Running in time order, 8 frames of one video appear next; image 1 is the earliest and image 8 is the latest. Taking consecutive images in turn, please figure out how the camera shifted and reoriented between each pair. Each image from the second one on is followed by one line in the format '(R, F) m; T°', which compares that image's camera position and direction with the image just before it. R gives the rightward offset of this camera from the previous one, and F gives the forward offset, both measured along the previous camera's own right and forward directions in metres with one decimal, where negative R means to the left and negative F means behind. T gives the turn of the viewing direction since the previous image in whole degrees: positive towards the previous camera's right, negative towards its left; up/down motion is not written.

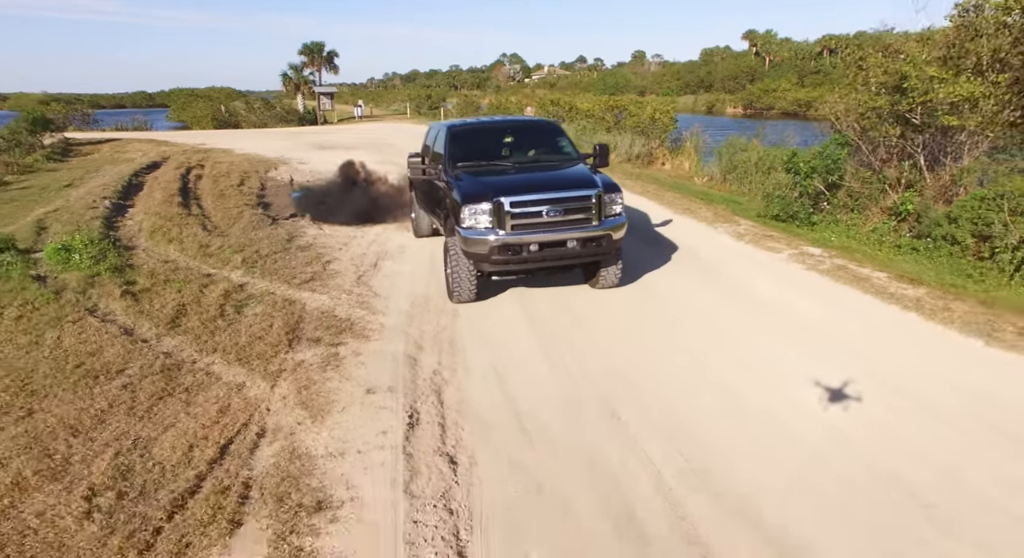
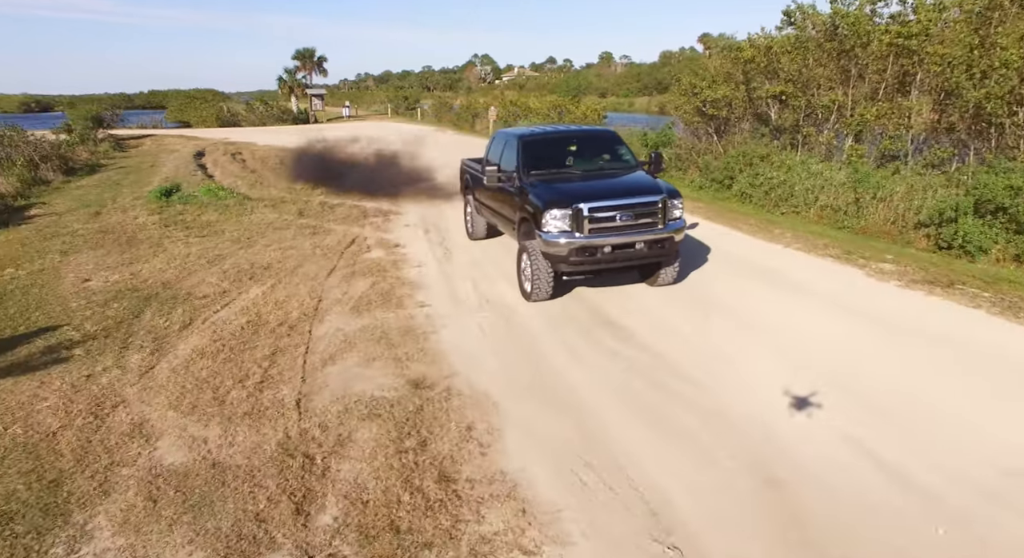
(+0.3, -5.4) m; +2°
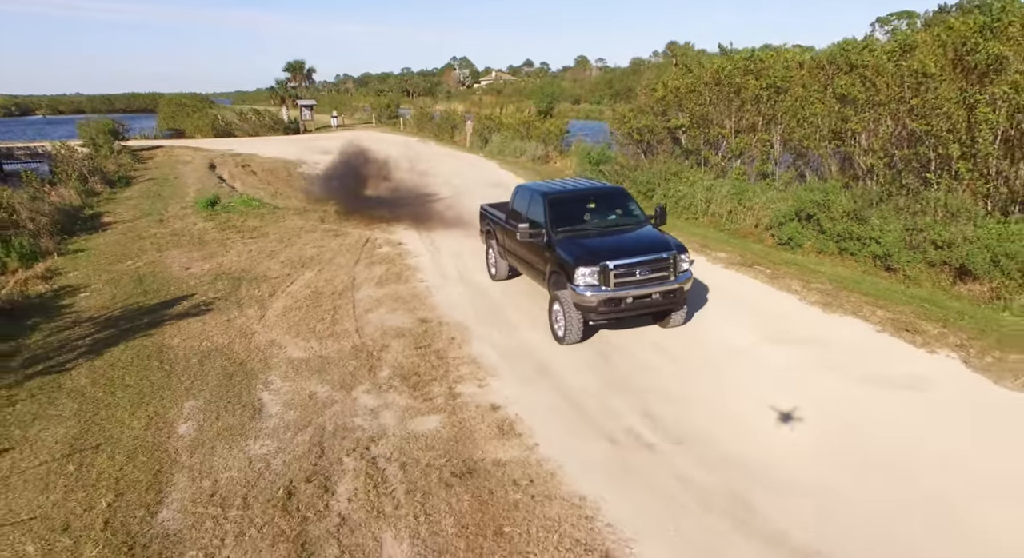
(+0.2, -3.5) m; +2°
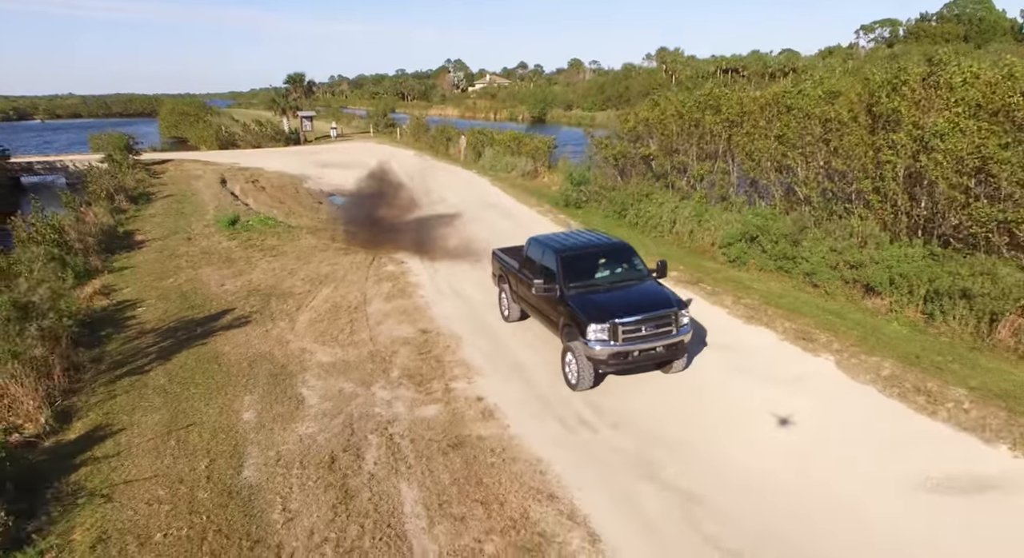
(+0.2, -1.9) m; +1°
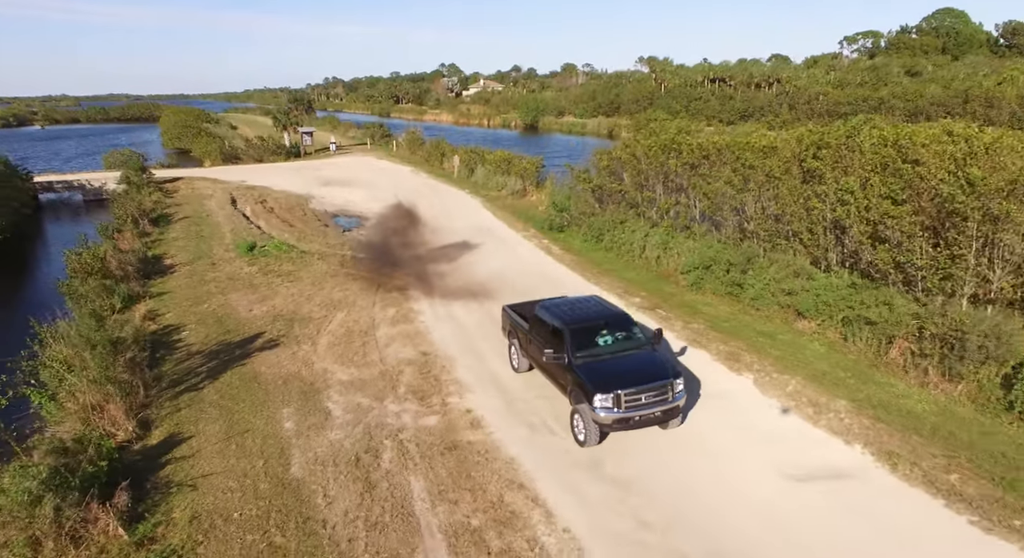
(+0.2, -2.1) m; 0°
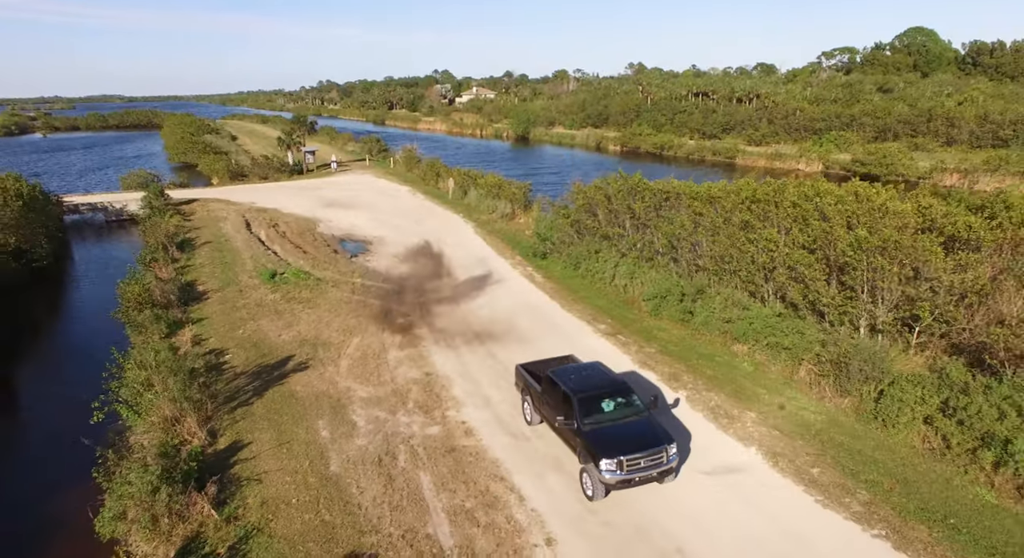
(+0.2, -2.8) m; +1°
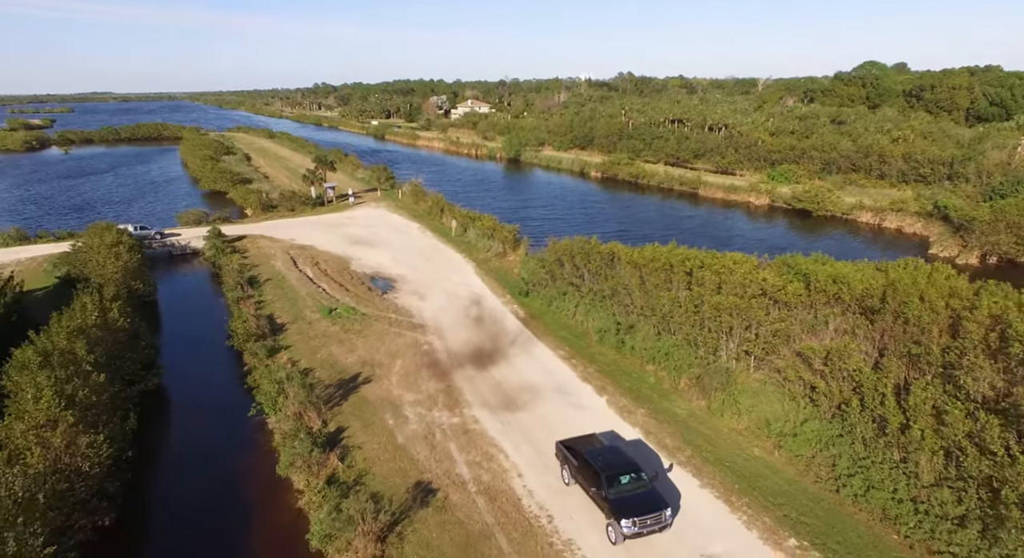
(+0.1, -8.5) m; +1°
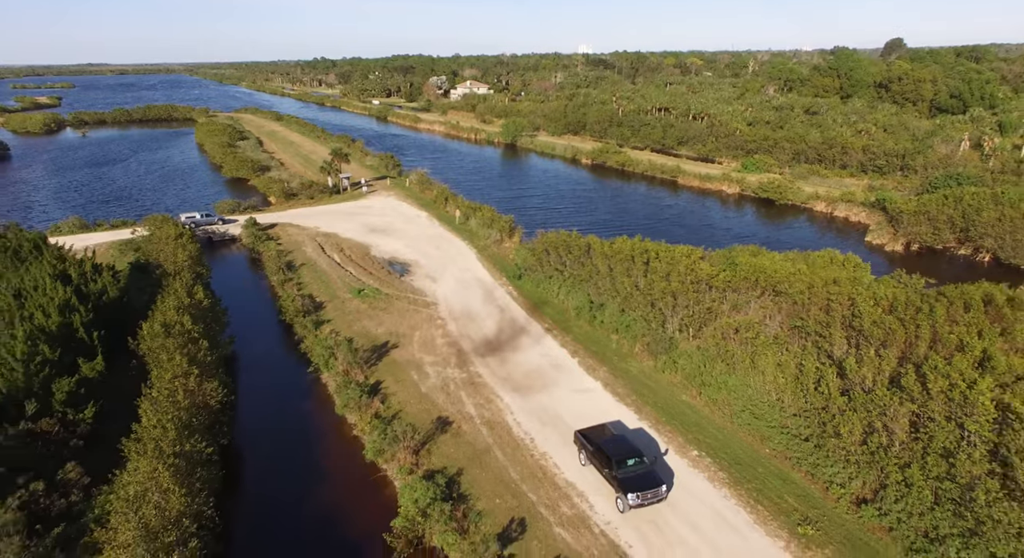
(+0.2, -6.8) m; 0°
